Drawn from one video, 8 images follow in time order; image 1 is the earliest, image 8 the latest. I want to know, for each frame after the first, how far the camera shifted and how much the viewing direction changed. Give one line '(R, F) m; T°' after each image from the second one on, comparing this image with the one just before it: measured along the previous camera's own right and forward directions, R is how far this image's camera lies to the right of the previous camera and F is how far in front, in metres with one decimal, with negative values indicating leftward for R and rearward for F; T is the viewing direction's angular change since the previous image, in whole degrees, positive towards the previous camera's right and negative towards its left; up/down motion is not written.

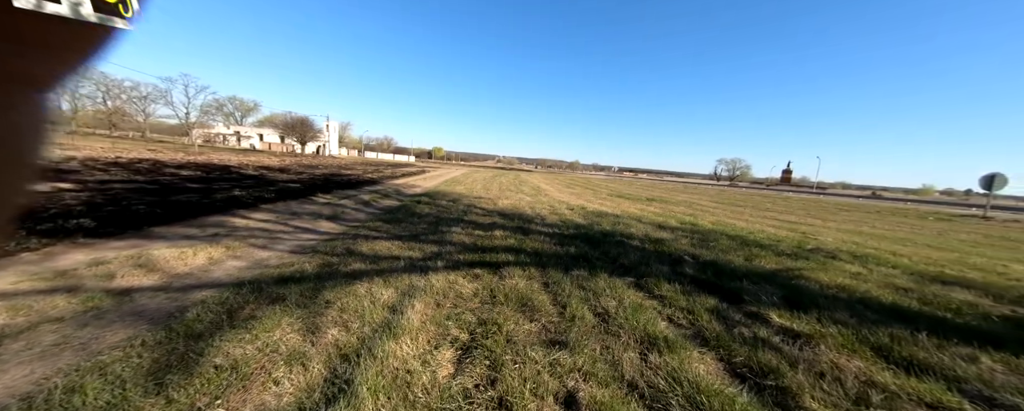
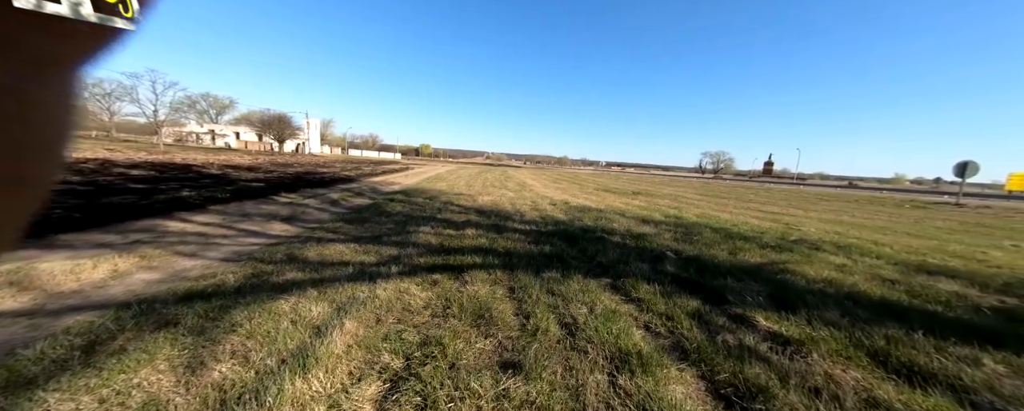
(+0.3, +0.4) m; +2°
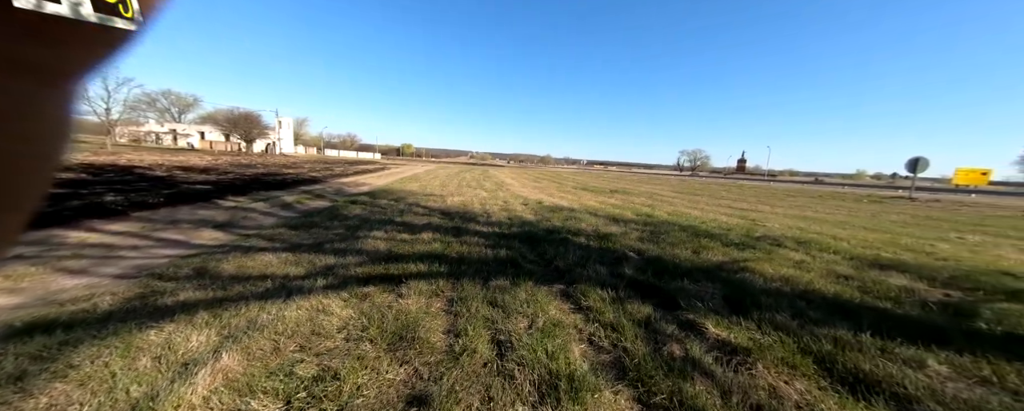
(+0.5, +0.2) m; +3°
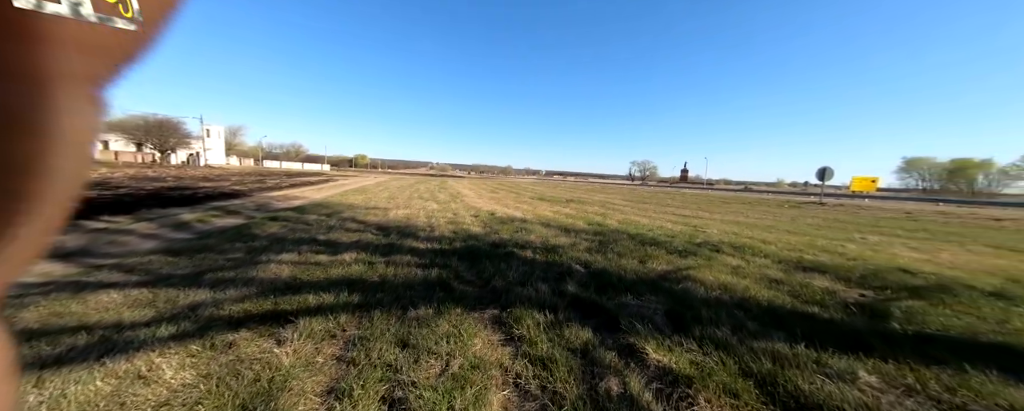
(+0.4, +0.4) m; +7°
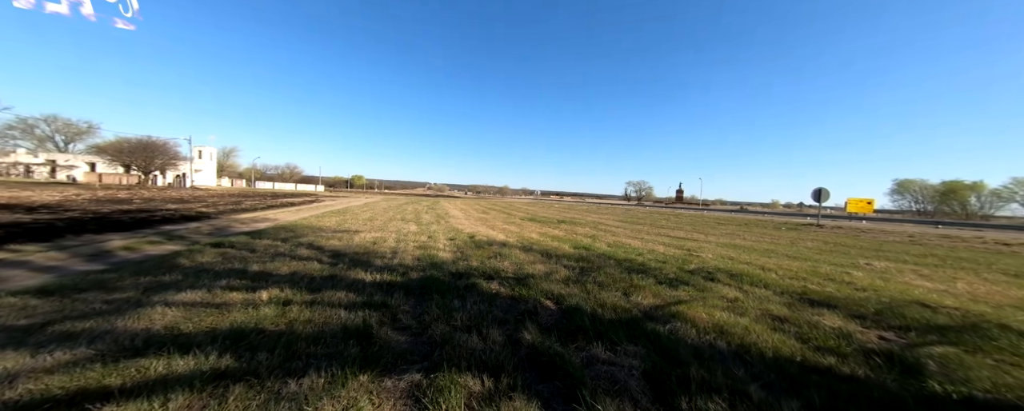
(+0.5, +0.6) m; +1°
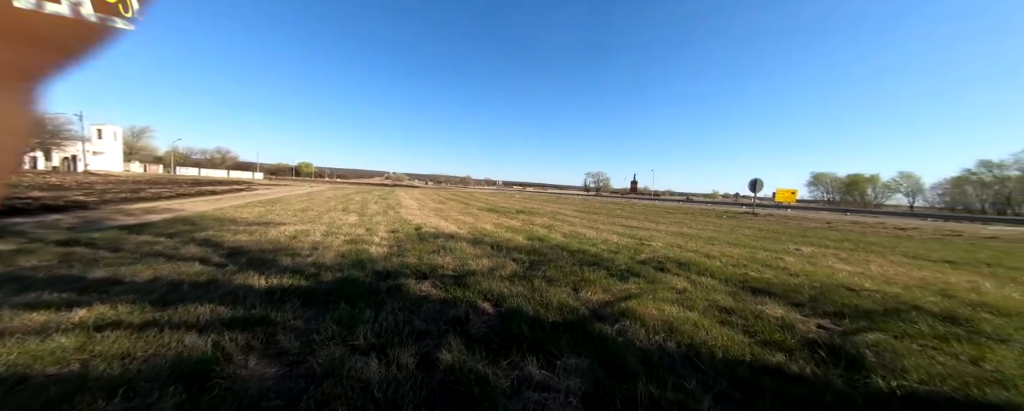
(+0.4, +0.6) m; +7°
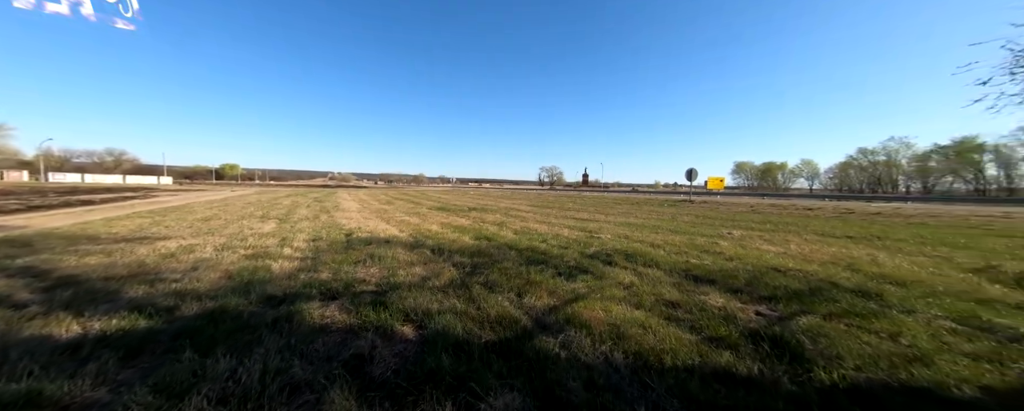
(+0.3, +0.5) m; +8°
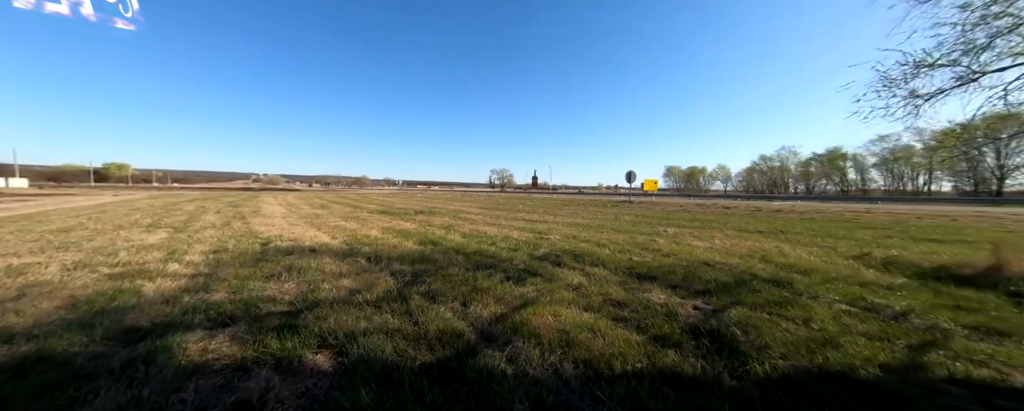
(+0.1, +0.3) m; +10°
